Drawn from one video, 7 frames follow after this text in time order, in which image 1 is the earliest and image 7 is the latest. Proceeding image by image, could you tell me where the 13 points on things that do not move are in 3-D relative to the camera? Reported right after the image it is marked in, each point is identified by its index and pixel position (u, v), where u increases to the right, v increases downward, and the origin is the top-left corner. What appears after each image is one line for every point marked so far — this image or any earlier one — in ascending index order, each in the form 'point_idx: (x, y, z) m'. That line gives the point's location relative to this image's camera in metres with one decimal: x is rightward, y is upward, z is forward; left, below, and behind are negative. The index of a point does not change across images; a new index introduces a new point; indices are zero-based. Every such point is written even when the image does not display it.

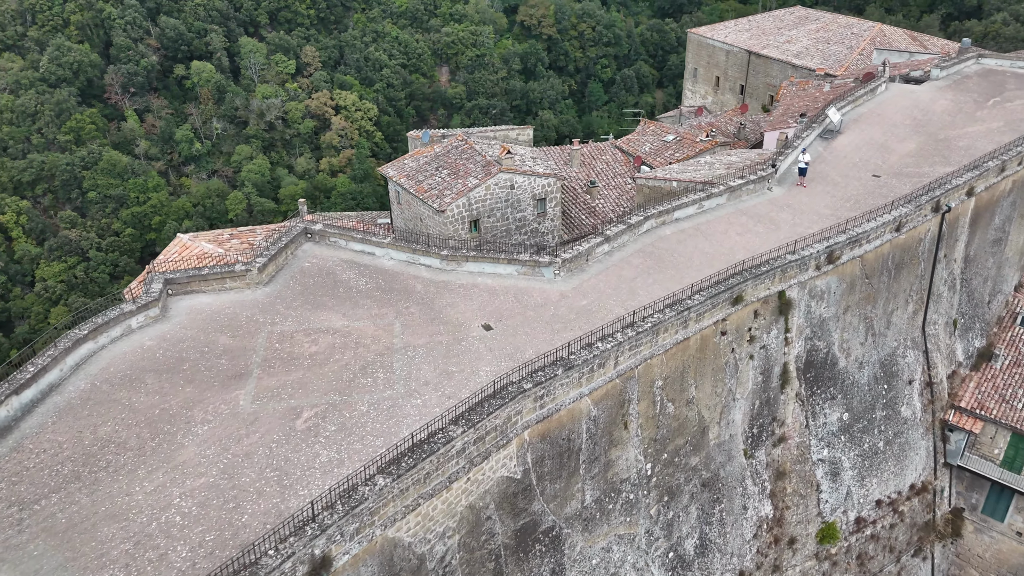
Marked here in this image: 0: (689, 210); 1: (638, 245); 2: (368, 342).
0: (+4.3, +1.9, +18.1) m
1: (+2.9, +1.0, +16.8) m
2: (-2.6, -1.0, +13.1) m
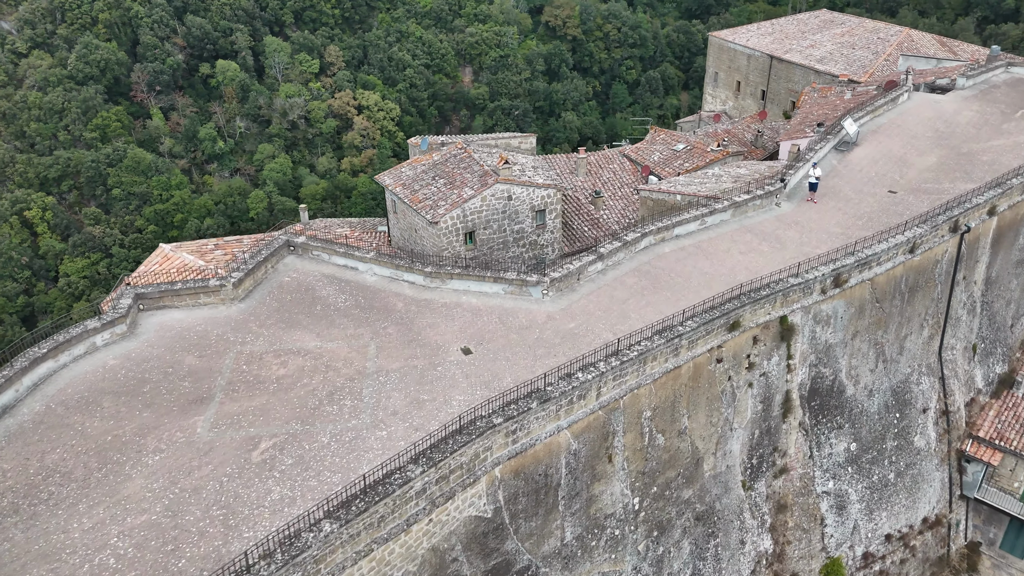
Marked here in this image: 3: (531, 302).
0: (+4.2, +1.4, +17.2) m
1: (+2.7, +0.5, +16.0) m
2: (-2.9, -1.3, +12.5) m
3: (+0.4, -0.3, +14.5) m
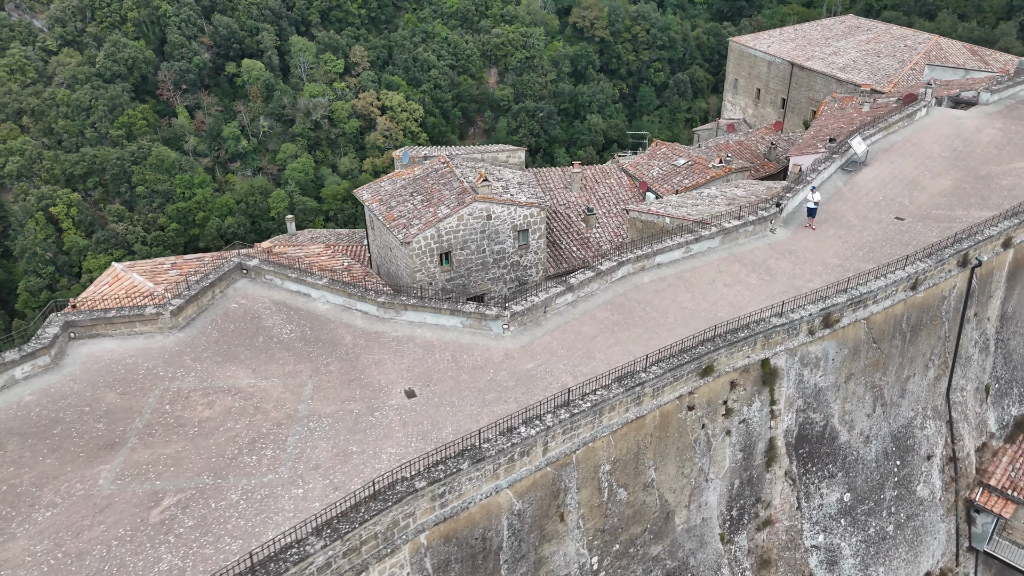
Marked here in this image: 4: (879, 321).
0: (+3.5, +0.7, +16.0) m
1: (+1.9, -0.1, +14.8) m
2: (-3.8, -1.9, +11.6) m
3: (-0.4, -0.9, +13.4) m
4: (+7.2, -0.6, +14.6) m
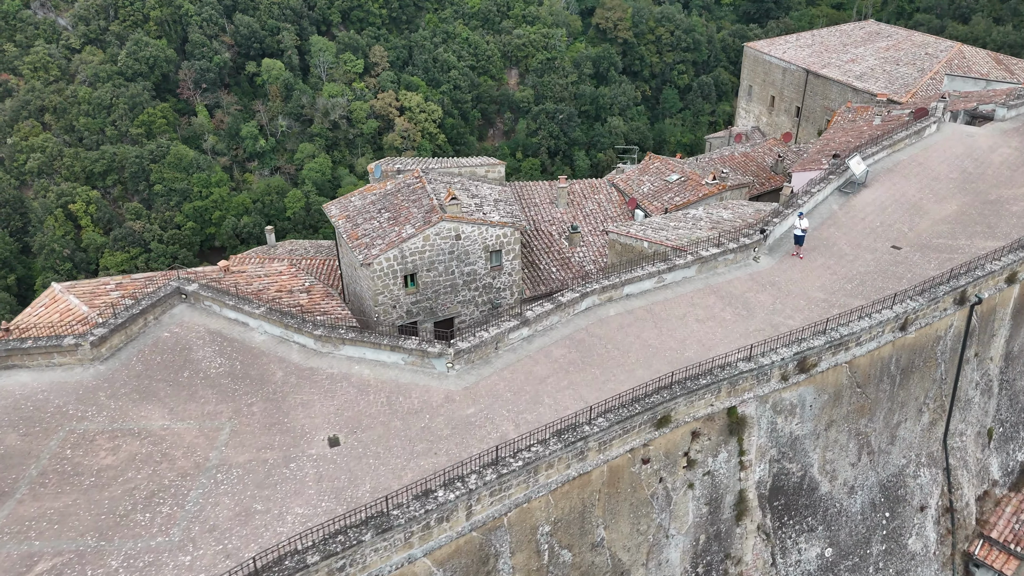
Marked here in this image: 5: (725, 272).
0: (+2.7, +0.1, +14.9) m
1: (+1.1, -0.8, +13.8) m
2: (-4.8, -2.4, +10.6) m
3: (-1.3, -1.5, +12.4) m
4: (+6.3, -1.4, +13.3) m
5: (+4.5, +0.3, +15.6) m
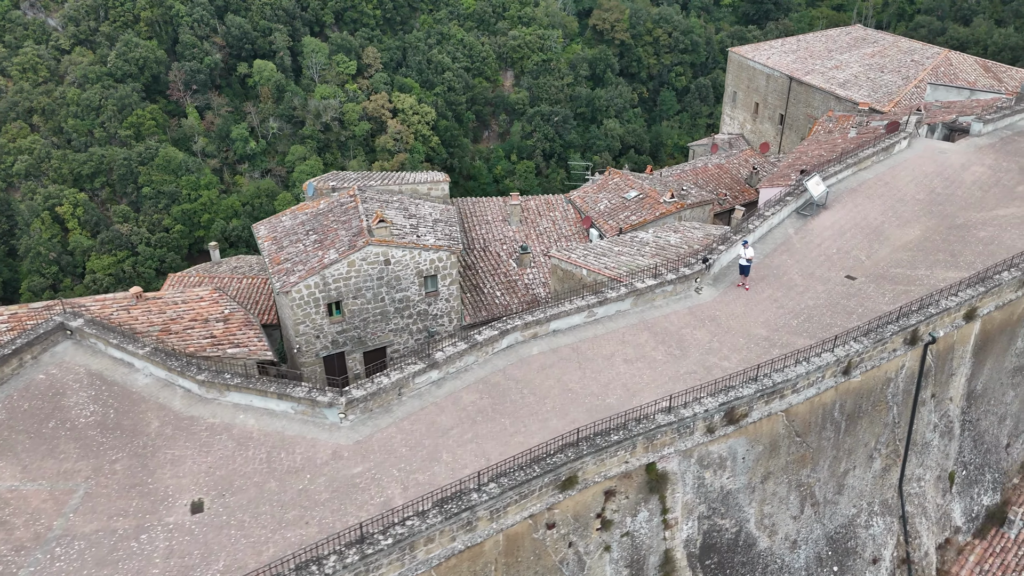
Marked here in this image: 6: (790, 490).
0: (+1.2, -0.6, +13.7) m
1: (-0.5, -1.4, +12.6) m
2: (-6.4, -3.0, +9.5) m
3: (-2.9, -2.1, +11.3) m
4: (+4.8, -2.0, +12.2) m
5: (+3.0, -0.3, +14.4) m
6: (+4.8, -3.5, +12.8) m
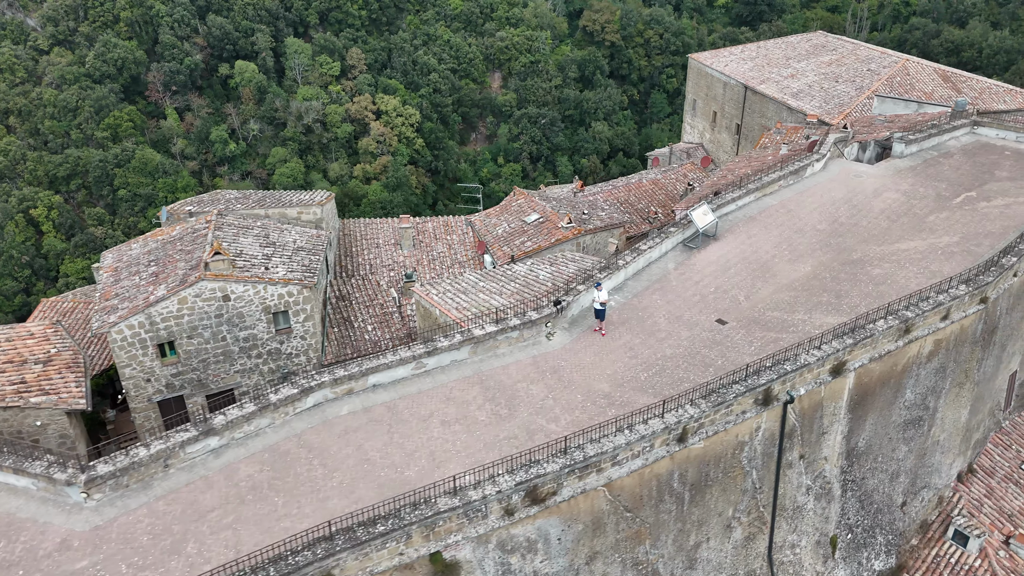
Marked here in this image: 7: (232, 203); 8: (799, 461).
0: (-1.9, -1.4, +12.3) m
1: (-3.5, -2.2, +11.2) m
2: (-9.4, -3.8, +8.1) m
3: (-6.0, -2.9, +9.9) m
4: (+1.7, -2.9, +10.8) m
5: (-0.1, -1.1, +13.0) m
6: (+1.7, -4.3, +11.4) m
7: (-7.0, +2.1, +18.7) m
8: (+5.0, -3.0, +12.8) m
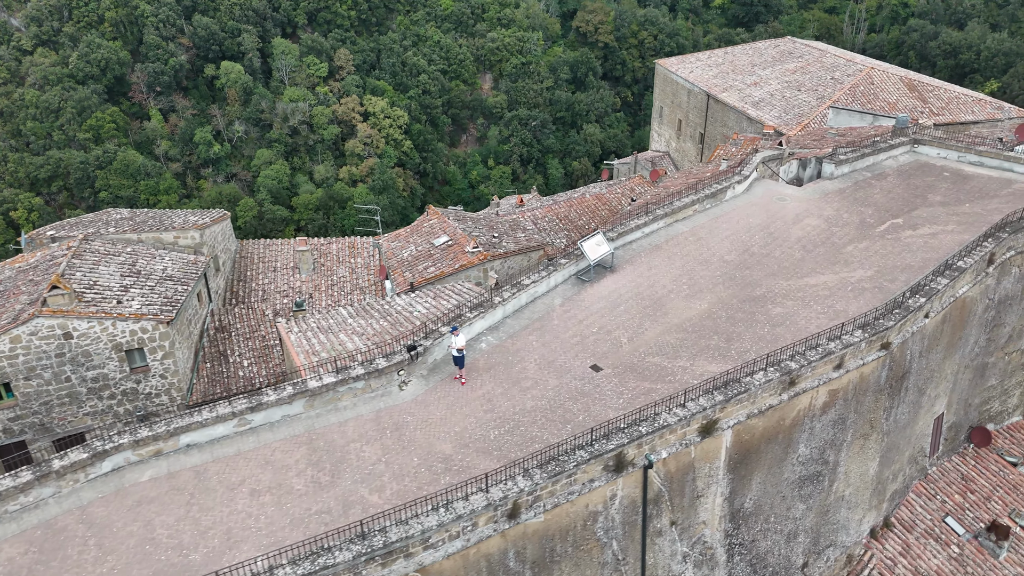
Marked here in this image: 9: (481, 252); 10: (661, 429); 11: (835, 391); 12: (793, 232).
0: (-4.4, -2.1, +11.1) m
1: (-6.1, -2.9, +10.0) m
2: (-12.0, -4.5, +6.9) m
3: (-8.5, -3.6, +8.6) m
4: (-0.8, -3.6, +9.5) m
5: (-2.6, -1.9, +11.7) m
6: (-0.8, -5.1, +10.1) m
7: (-9.5, +1.4, +17.4) m
8: (+2.5, -3.7, +11.5) m
9: (-0.7, +0.9, +18.8) m
10: (+2.2, -2.0, +10.6) m
11: (+5.4, -1.7, +12.4) m
12: (+6.2, +1.3, +16.4) m
